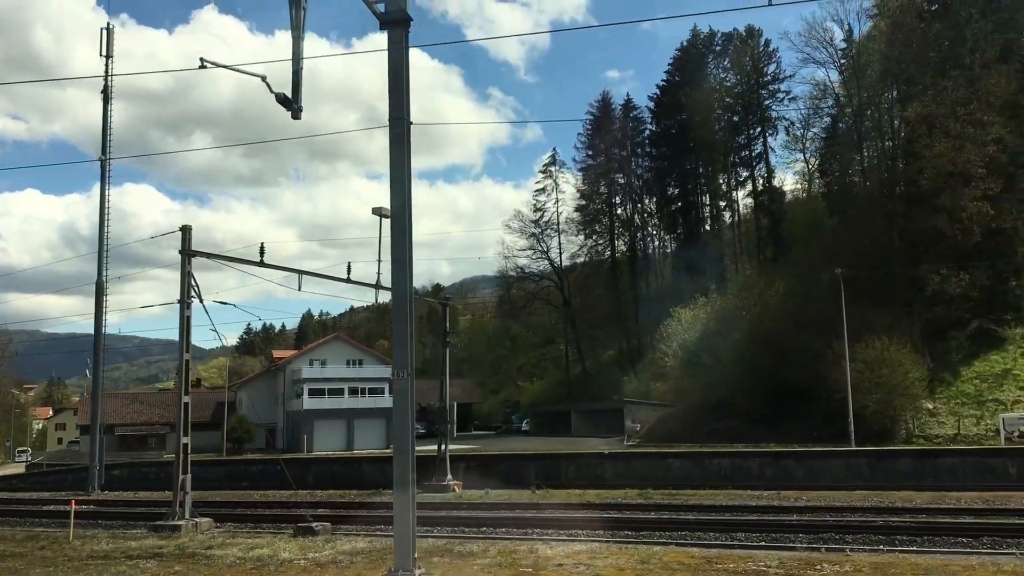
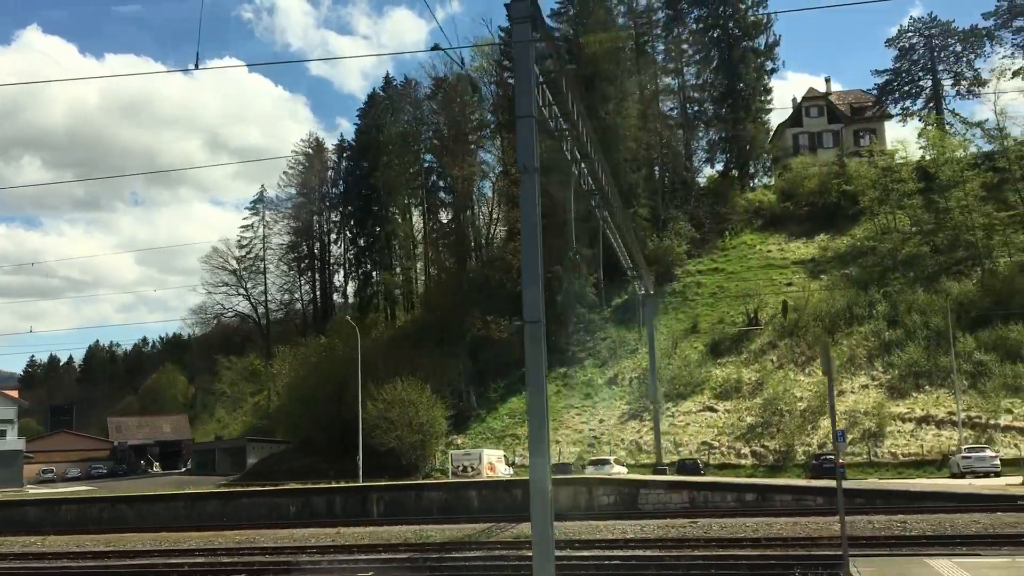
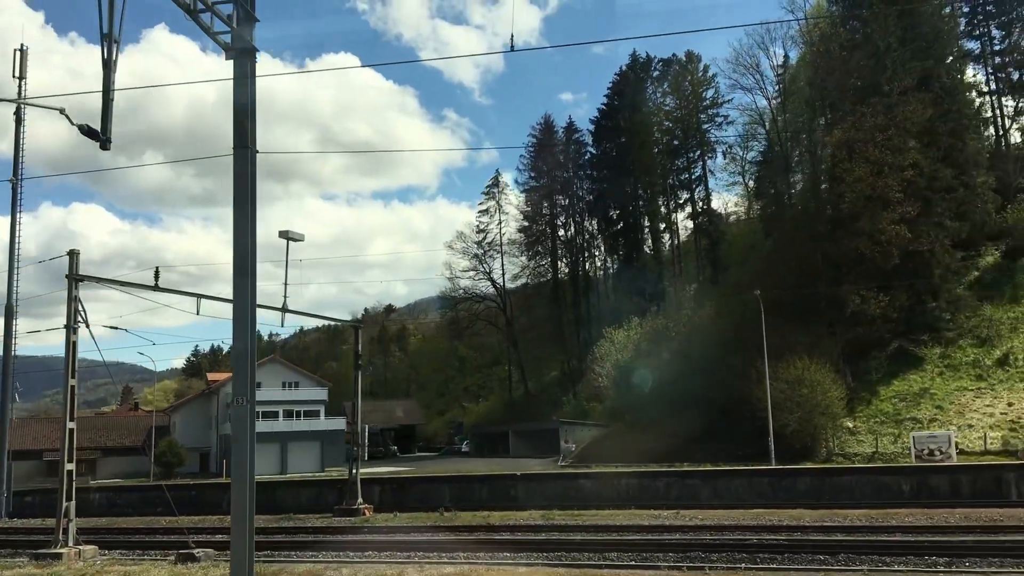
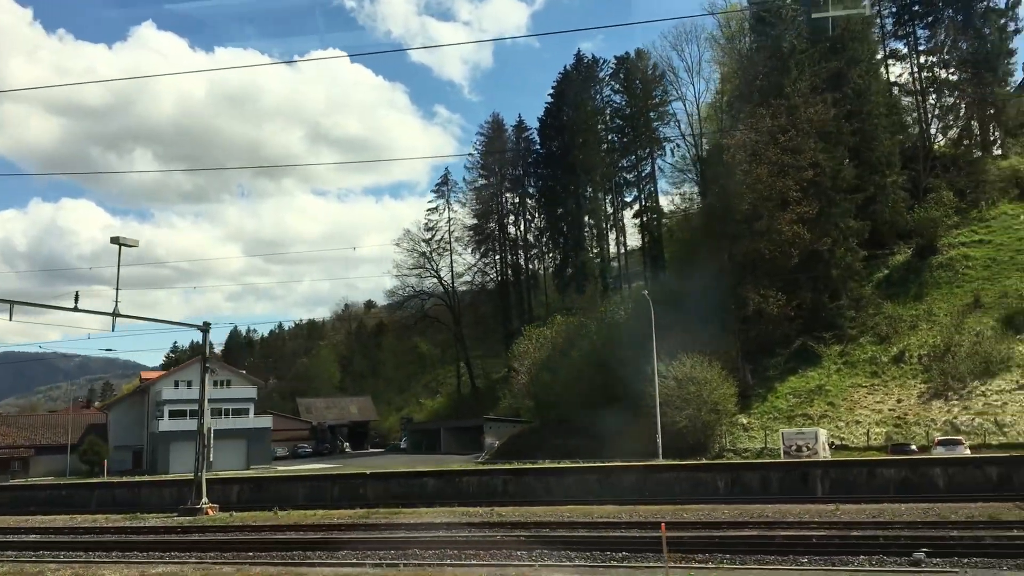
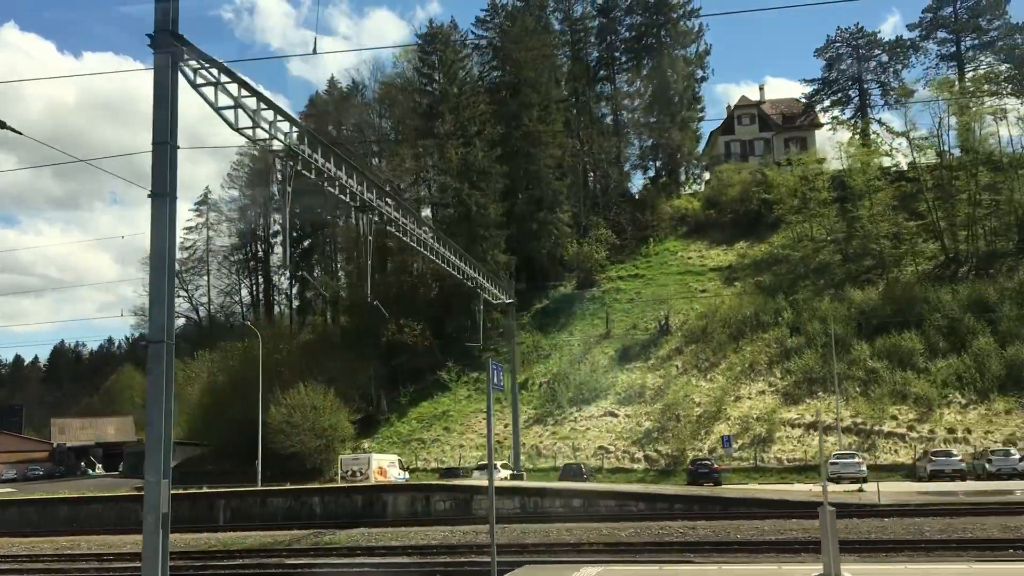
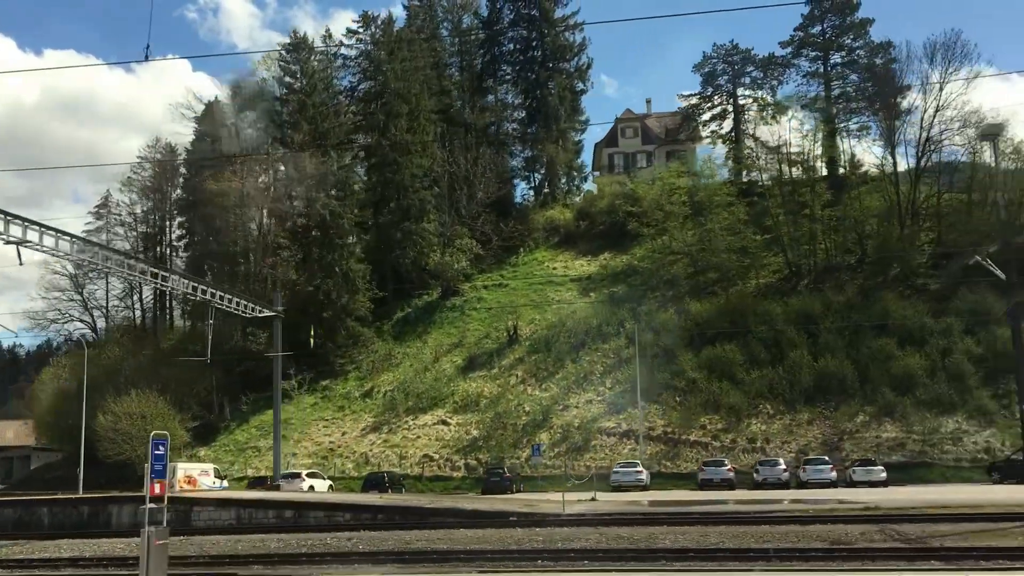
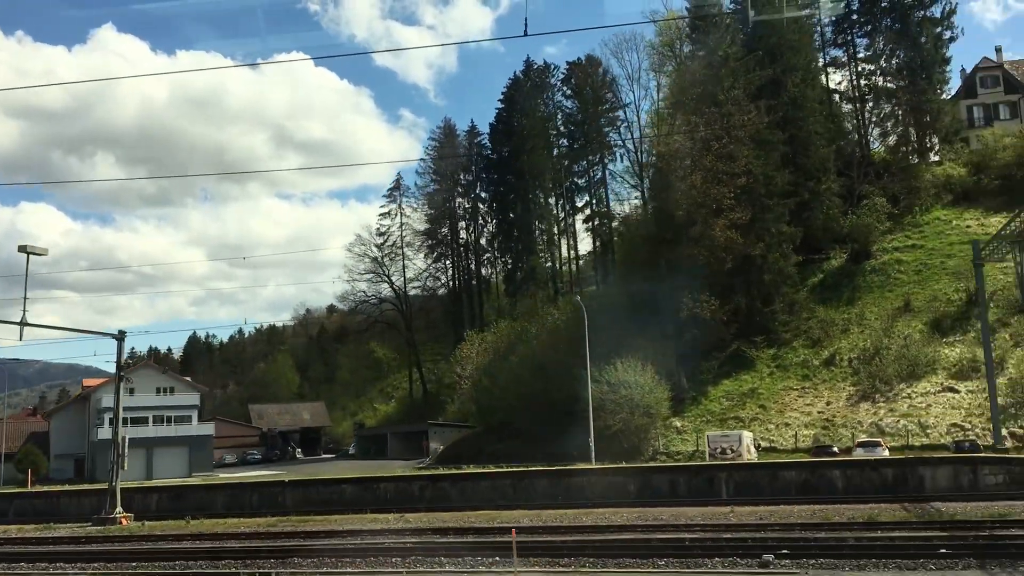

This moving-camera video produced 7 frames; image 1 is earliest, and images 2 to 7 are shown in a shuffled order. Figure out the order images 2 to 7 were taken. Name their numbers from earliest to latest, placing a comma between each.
3, 4, 7, 2, 5, 6
